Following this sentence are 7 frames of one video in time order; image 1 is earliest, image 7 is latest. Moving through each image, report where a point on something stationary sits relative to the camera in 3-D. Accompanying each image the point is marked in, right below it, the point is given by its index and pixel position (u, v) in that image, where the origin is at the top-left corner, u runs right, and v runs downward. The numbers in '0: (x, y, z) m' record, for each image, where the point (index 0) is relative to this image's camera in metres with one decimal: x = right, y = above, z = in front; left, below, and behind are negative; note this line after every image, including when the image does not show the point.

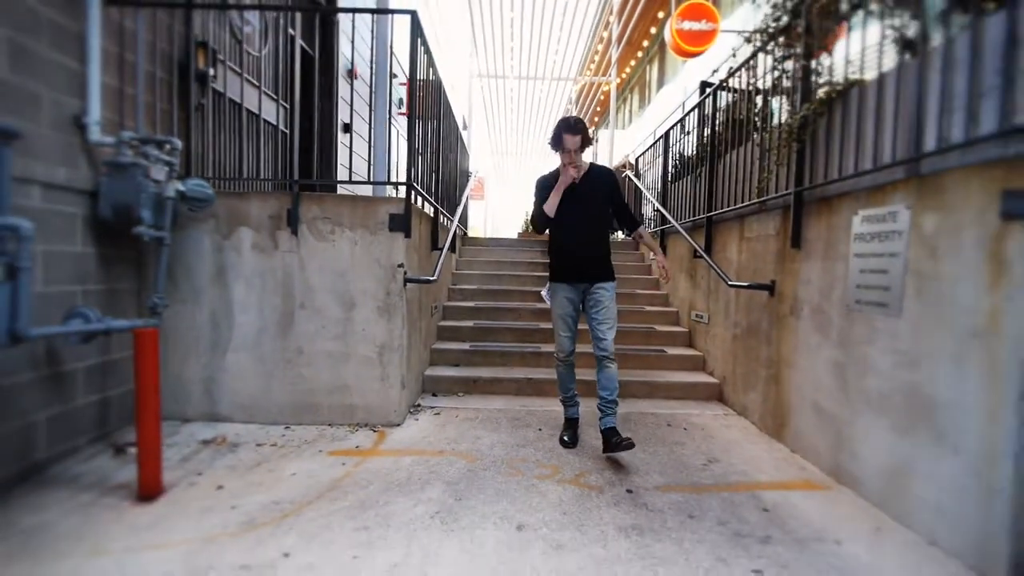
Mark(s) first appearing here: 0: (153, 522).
0: (-1.8, -1.2, +2.3) m
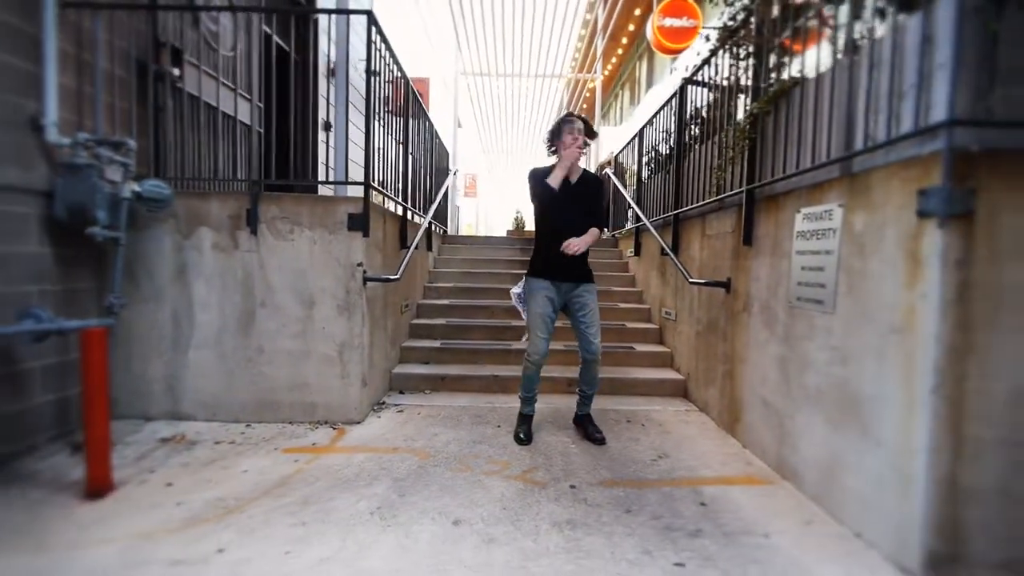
0: (-2.1, -1.2, +2.3) m
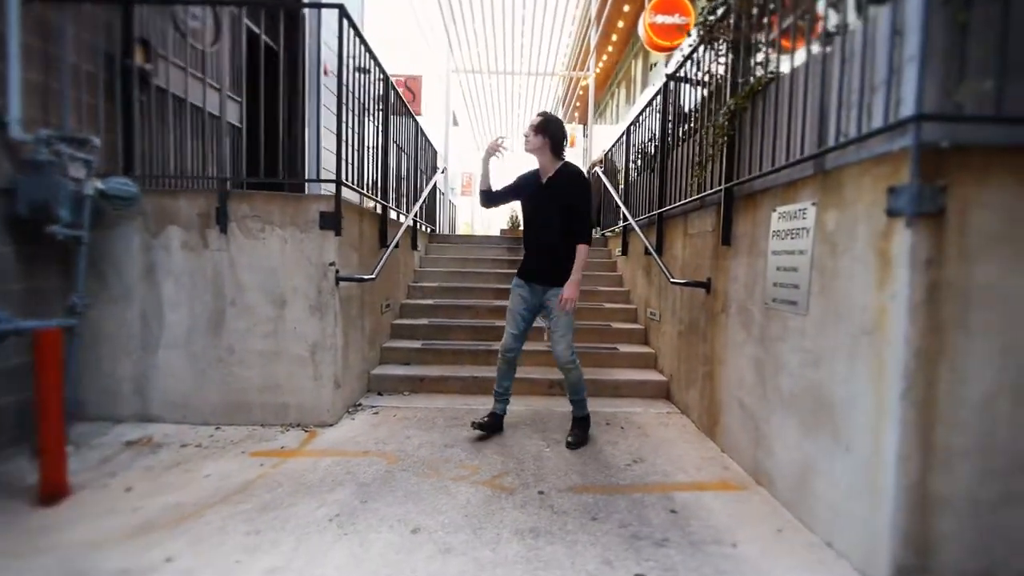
0: (-2.3, -1.2, +2.2) m
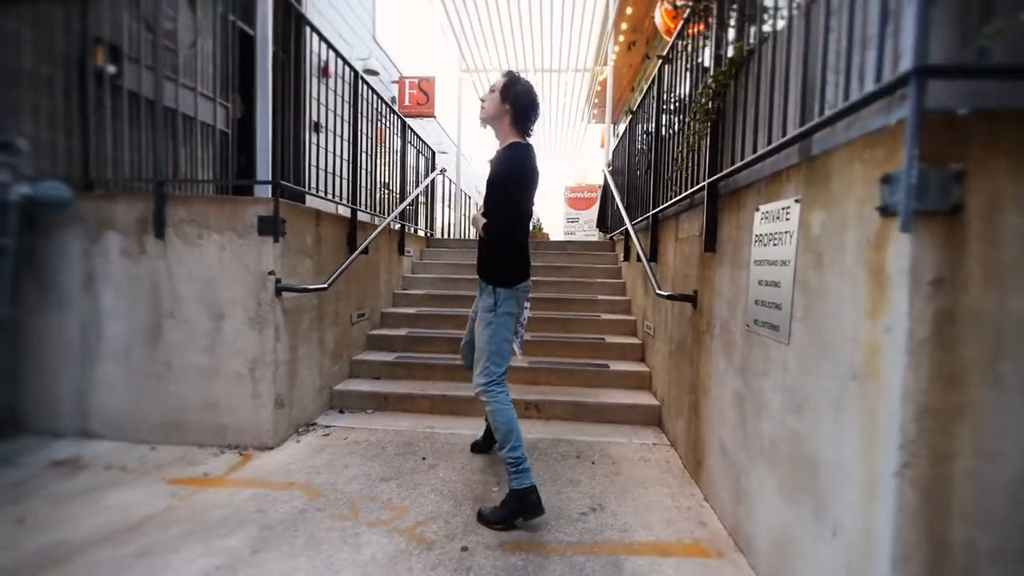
0: (-2.7, -1.2, +2.0) m
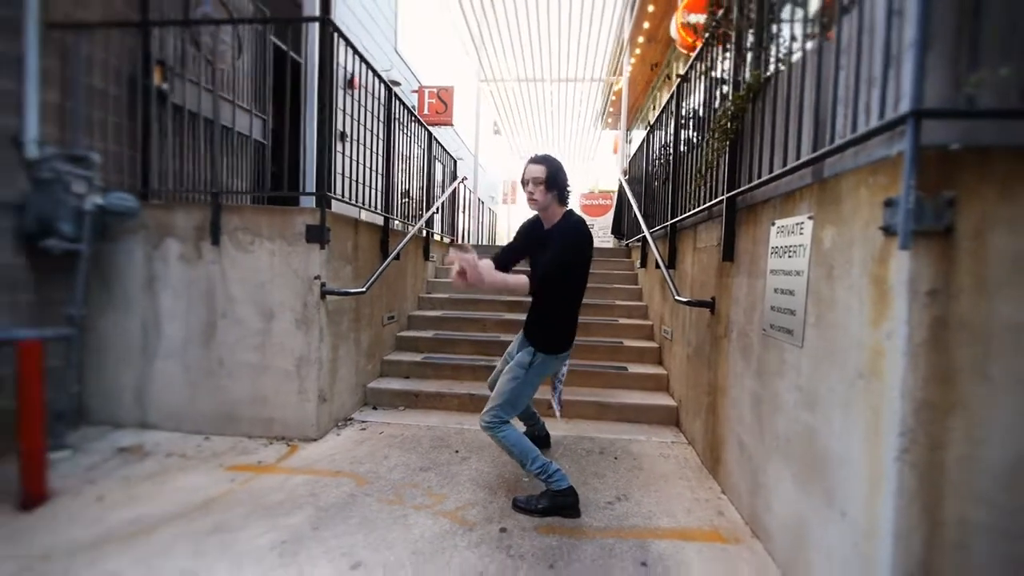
0: (-2.5, -1.2, +2.3) m
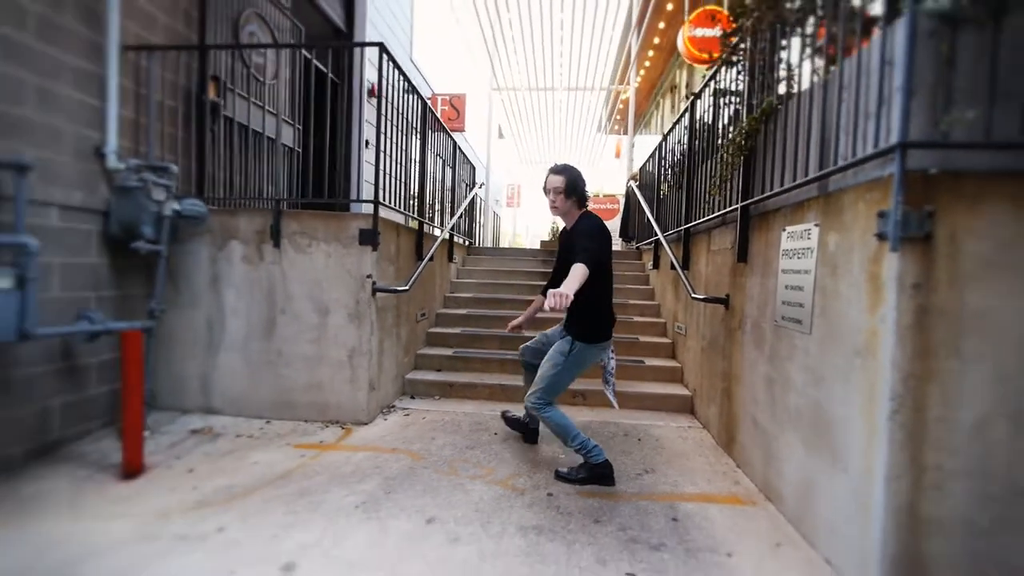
0: (-2.2, -1.2, +2.6) m
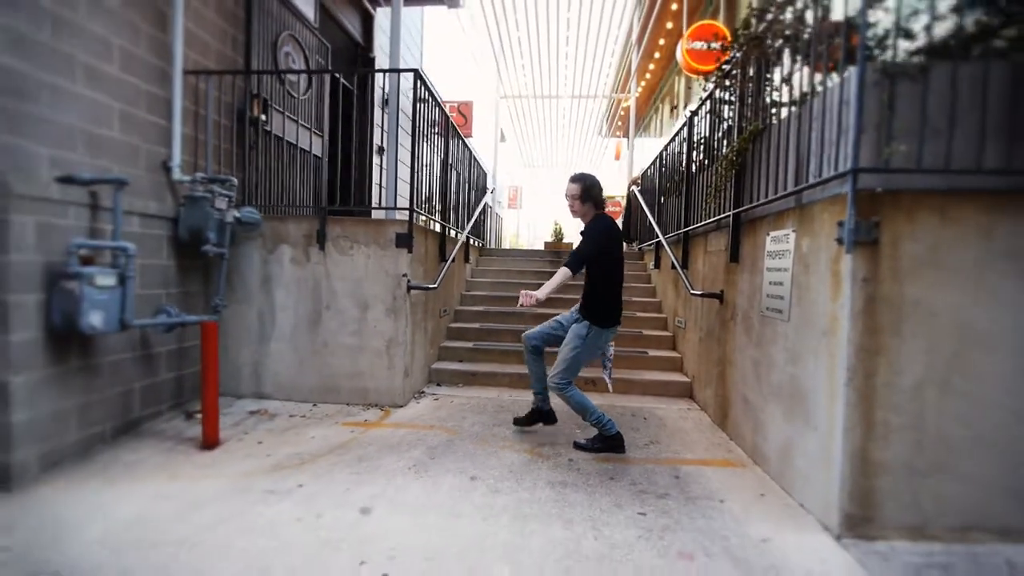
0: (-2.1, -1.2, +3.1) m
